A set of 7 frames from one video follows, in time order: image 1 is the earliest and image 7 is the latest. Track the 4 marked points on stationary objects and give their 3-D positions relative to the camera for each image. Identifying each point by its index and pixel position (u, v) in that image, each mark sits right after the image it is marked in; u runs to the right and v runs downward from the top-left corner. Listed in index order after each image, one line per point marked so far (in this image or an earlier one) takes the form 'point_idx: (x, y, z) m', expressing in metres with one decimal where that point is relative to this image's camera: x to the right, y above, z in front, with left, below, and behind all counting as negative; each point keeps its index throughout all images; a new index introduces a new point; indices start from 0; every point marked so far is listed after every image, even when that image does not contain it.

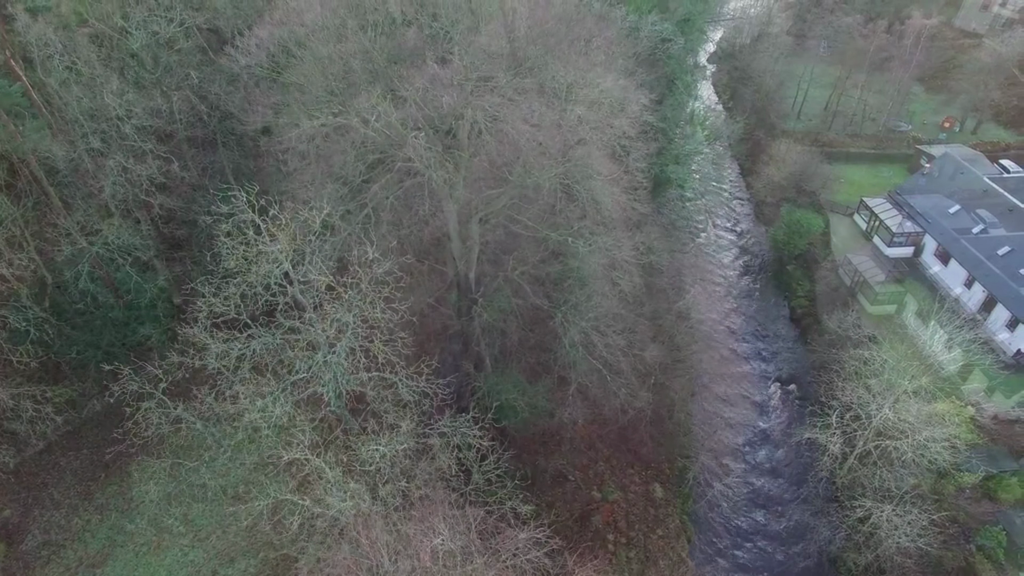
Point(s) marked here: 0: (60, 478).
0: (-12.1, -5.0, +16.6) m
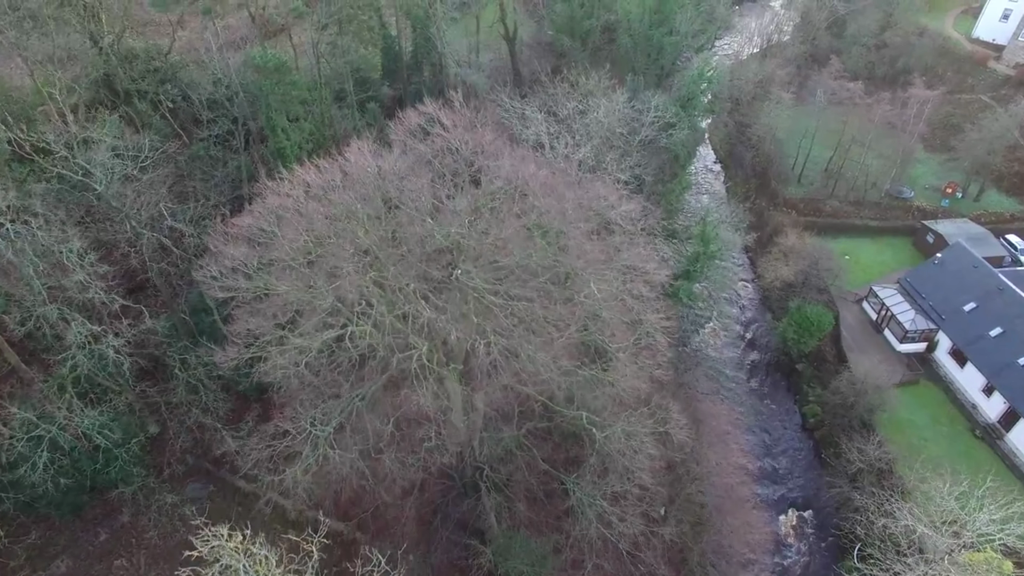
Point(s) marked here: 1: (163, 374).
0: (-12.0, -6.4, +15.0) m
1: (-9.6, -2.5, +17.3) m
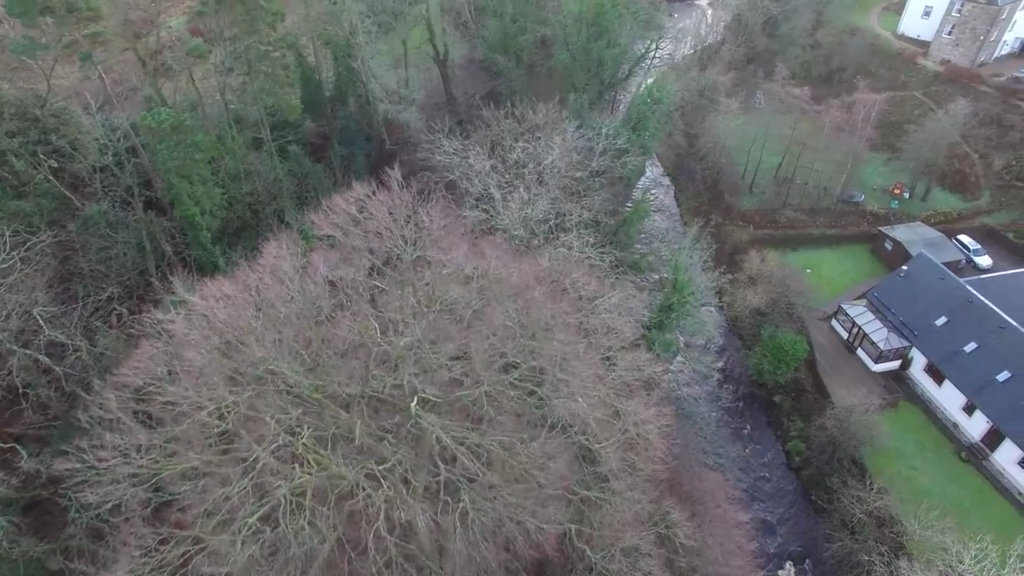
0: (-12.1, -9.3, +11.7) m
1: (-10.2, -5.2, +14.1) m
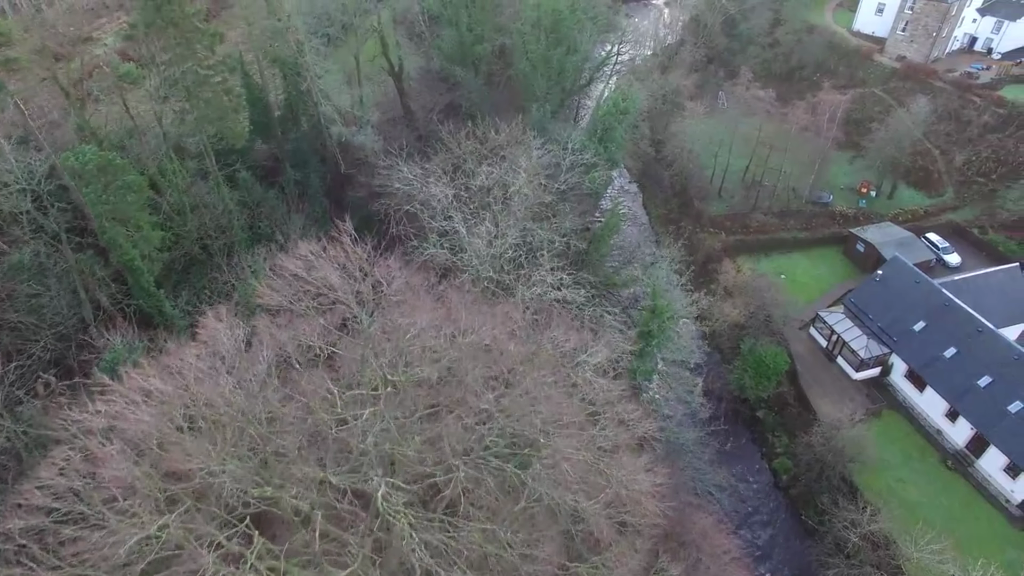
0: (-12.1, -10.8, +9.9) m
1: (-10.5, -6.6, +12.5) m
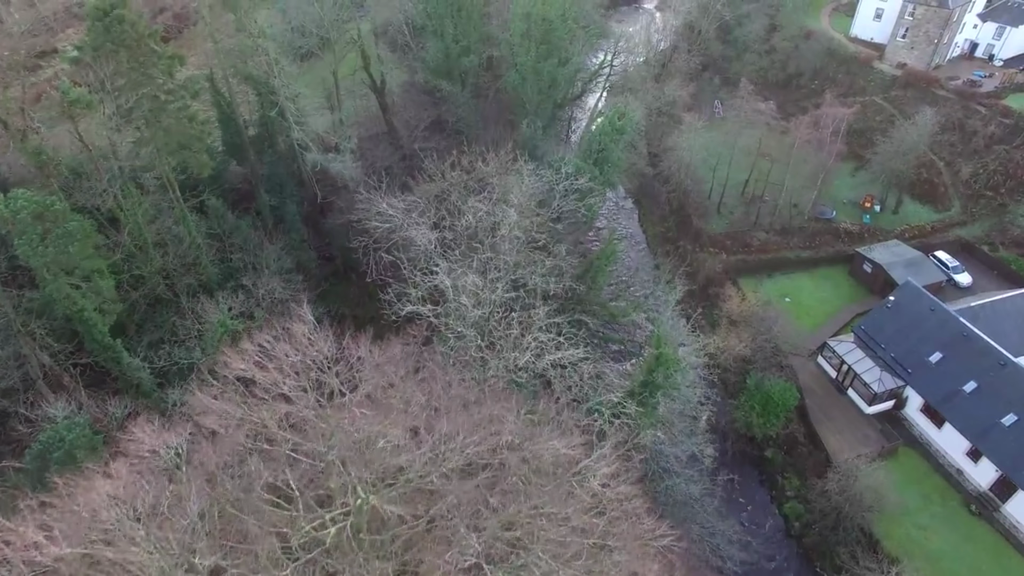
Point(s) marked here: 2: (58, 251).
0: (-12.1, -12.1, +8.2) m
1: (-10.6, -7.9, +10.8) m
2: (-10.2, +0.9, +14.0) m
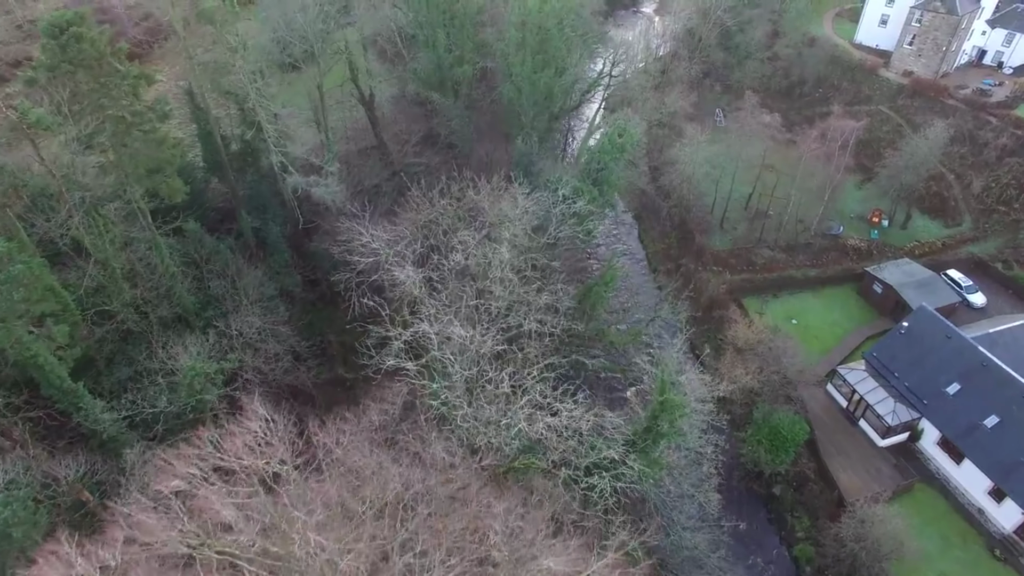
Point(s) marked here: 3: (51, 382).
0: (-12.2, -13.1, +7.0) m
1: (-10.8, -8.9, +9.5) m
2: (-10.4, 0.0, +12.8) m
3: (-10.4, -2.2, +13.9) m
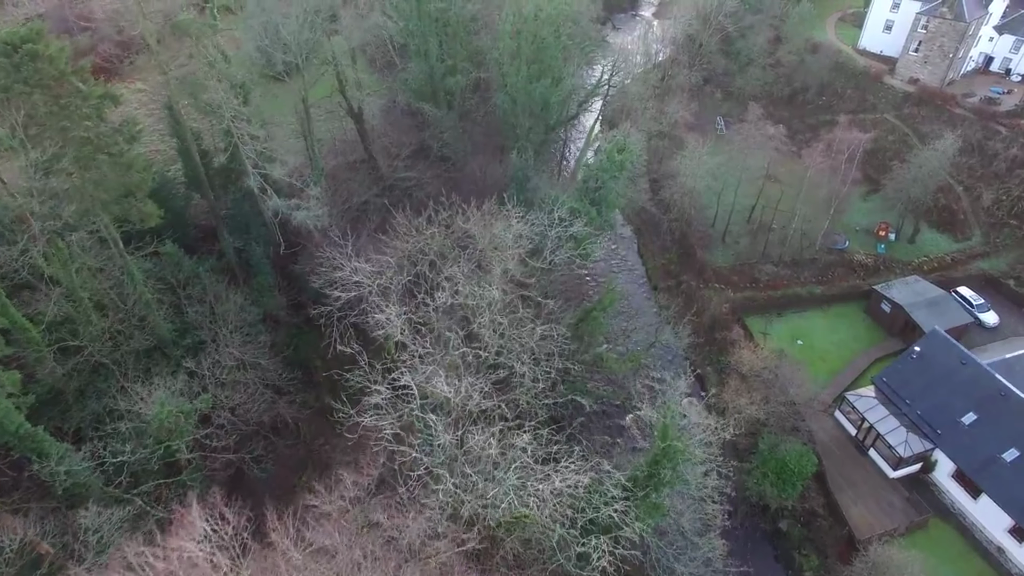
0: (-12.4, -13.9, +5.9) m
1: (-10.9, -9.7, +8.5) m
2: (-10.6, -0.9, +11.7) m
3: (-10.6, -3.1, +12.9) m
